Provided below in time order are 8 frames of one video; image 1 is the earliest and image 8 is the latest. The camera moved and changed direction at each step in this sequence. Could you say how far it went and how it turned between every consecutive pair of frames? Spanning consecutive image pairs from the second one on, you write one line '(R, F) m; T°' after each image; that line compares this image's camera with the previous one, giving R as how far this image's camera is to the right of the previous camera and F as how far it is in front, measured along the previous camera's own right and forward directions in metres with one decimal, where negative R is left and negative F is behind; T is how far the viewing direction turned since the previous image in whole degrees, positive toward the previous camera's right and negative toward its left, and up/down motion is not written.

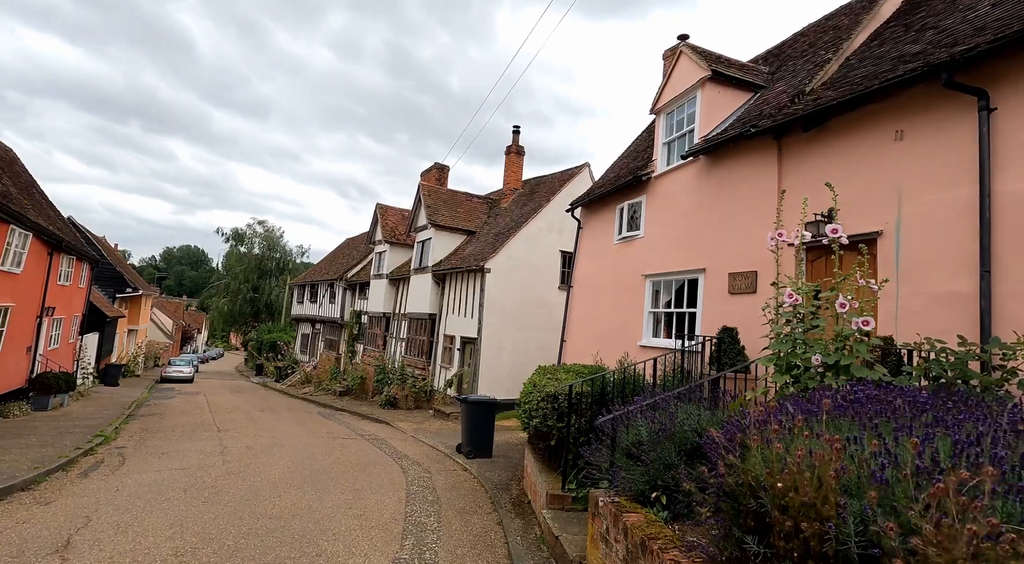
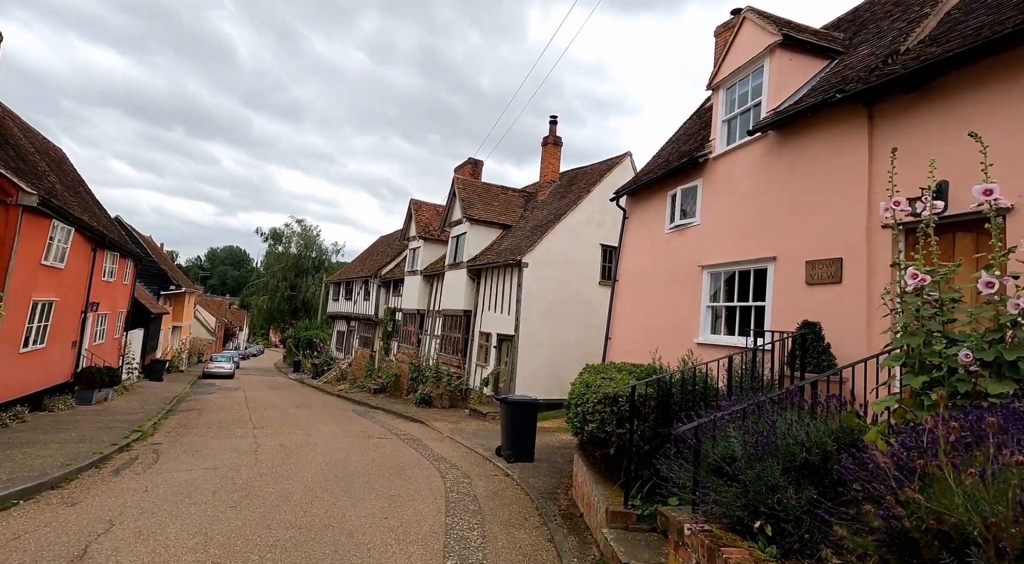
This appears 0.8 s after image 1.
(-0.2, +0.6) m; -3°
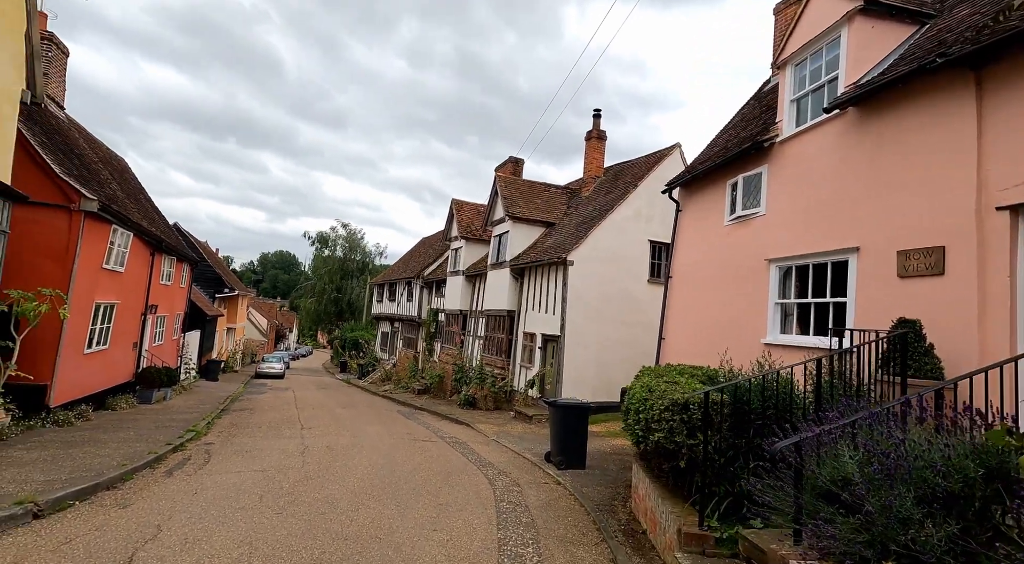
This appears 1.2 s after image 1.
(-0.1, +0.4) m; -4°
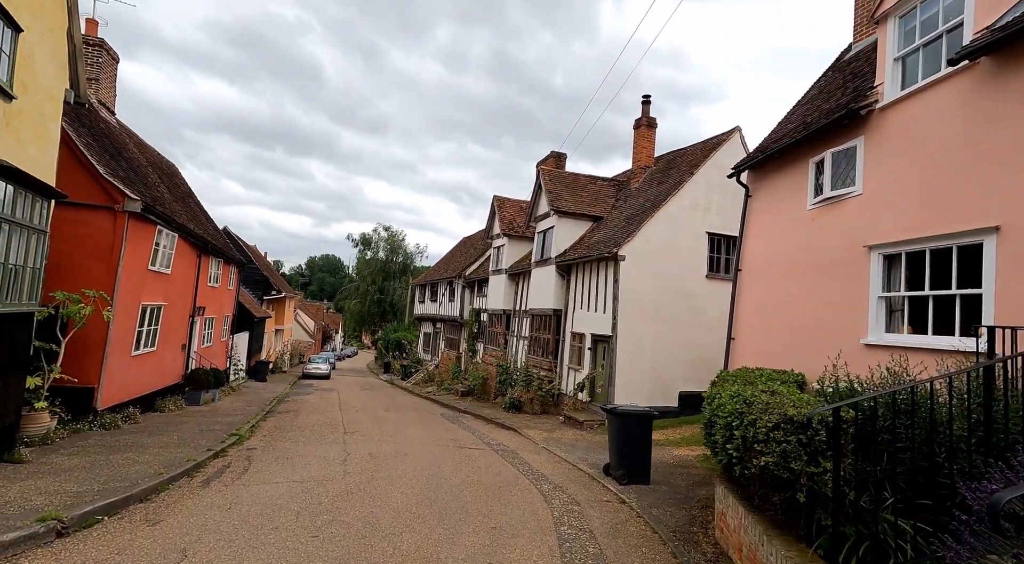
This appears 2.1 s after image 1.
(-0.2, +0.8) m; -4°
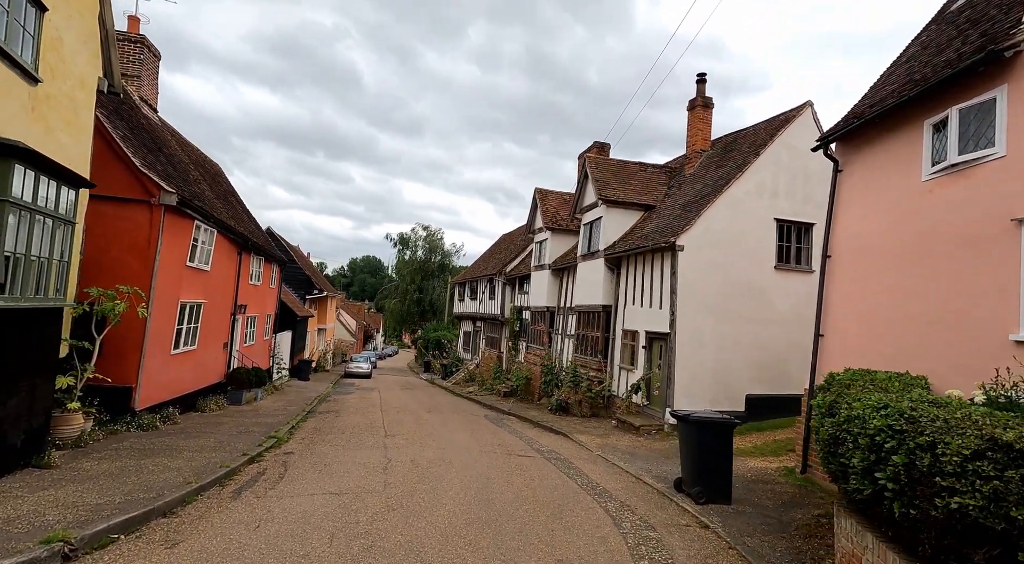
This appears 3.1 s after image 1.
(-0.2, +0.9) m; -4°
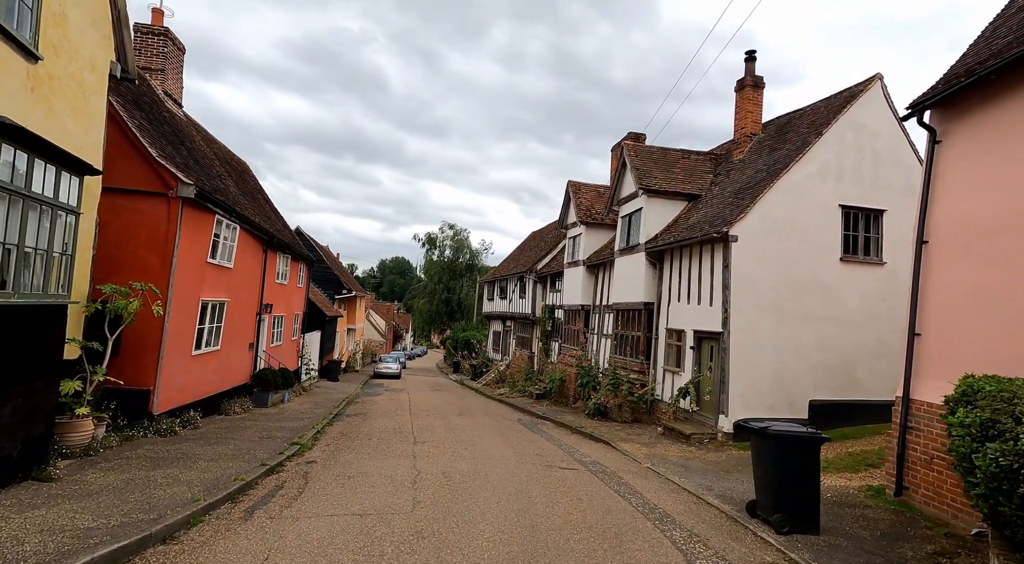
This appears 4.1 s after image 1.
(-0.2, +1.0) m; -3°
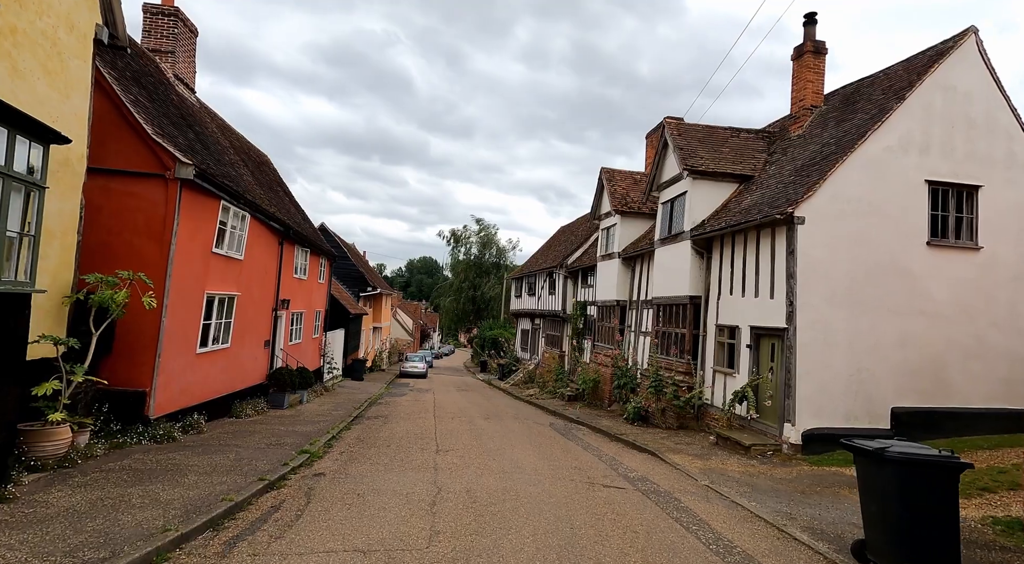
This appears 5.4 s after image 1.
(-0.1, +1.4) m; -3°
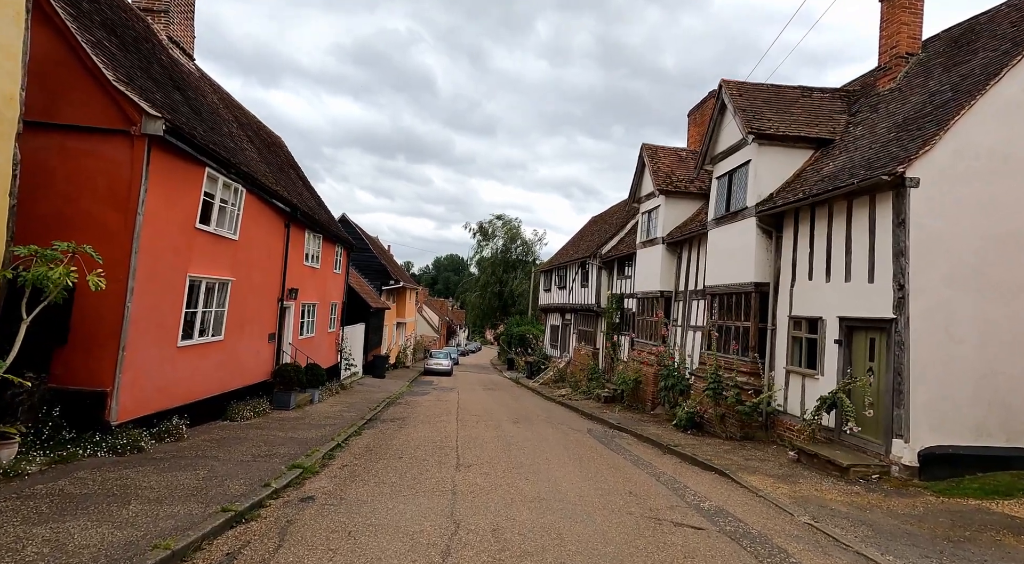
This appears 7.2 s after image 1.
(-0.1, +2.1) m; -2°
